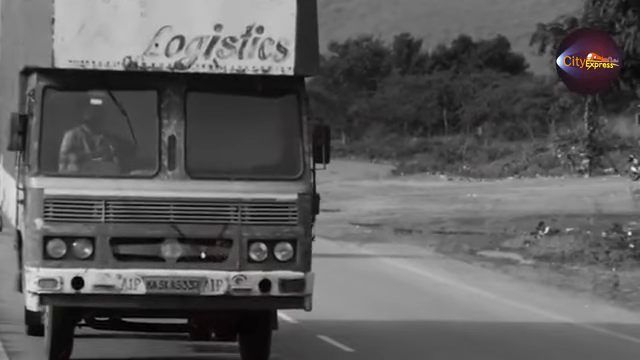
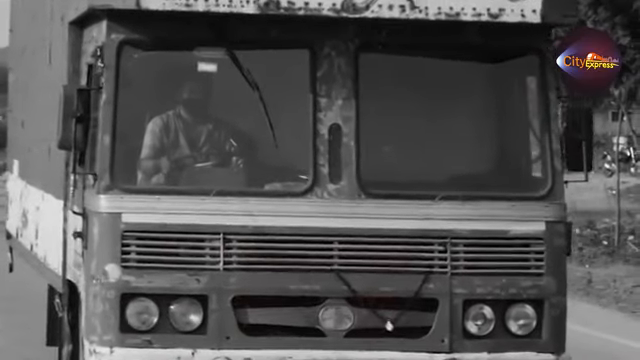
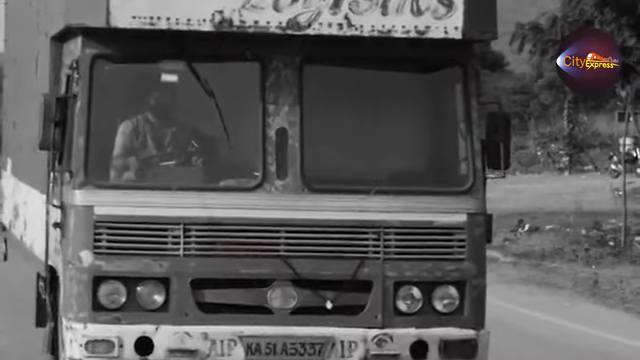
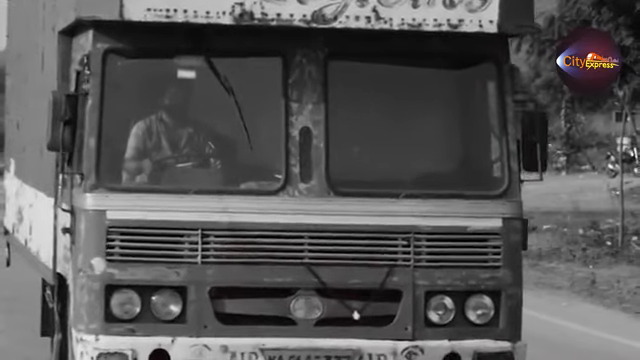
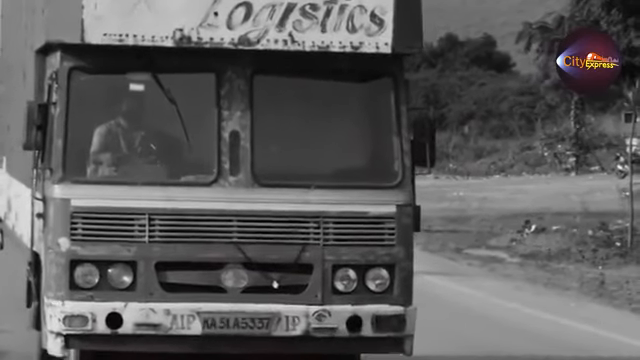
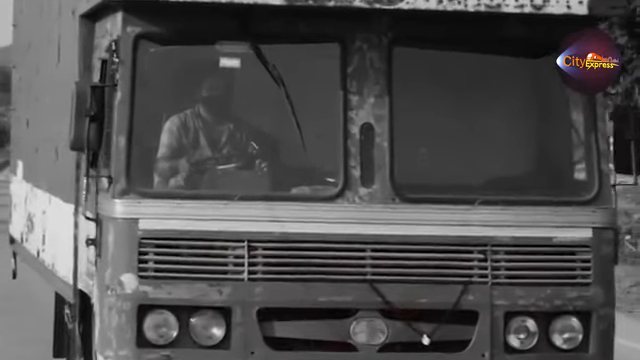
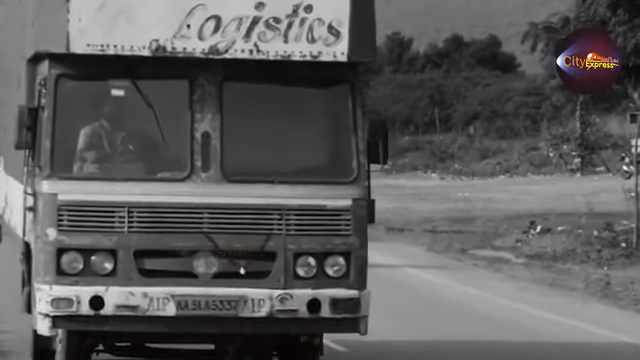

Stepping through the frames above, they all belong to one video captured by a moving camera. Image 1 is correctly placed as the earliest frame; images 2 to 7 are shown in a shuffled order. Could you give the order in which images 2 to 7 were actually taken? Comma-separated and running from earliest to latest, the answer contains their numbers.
7, 5, 3, 4, 2, 6
